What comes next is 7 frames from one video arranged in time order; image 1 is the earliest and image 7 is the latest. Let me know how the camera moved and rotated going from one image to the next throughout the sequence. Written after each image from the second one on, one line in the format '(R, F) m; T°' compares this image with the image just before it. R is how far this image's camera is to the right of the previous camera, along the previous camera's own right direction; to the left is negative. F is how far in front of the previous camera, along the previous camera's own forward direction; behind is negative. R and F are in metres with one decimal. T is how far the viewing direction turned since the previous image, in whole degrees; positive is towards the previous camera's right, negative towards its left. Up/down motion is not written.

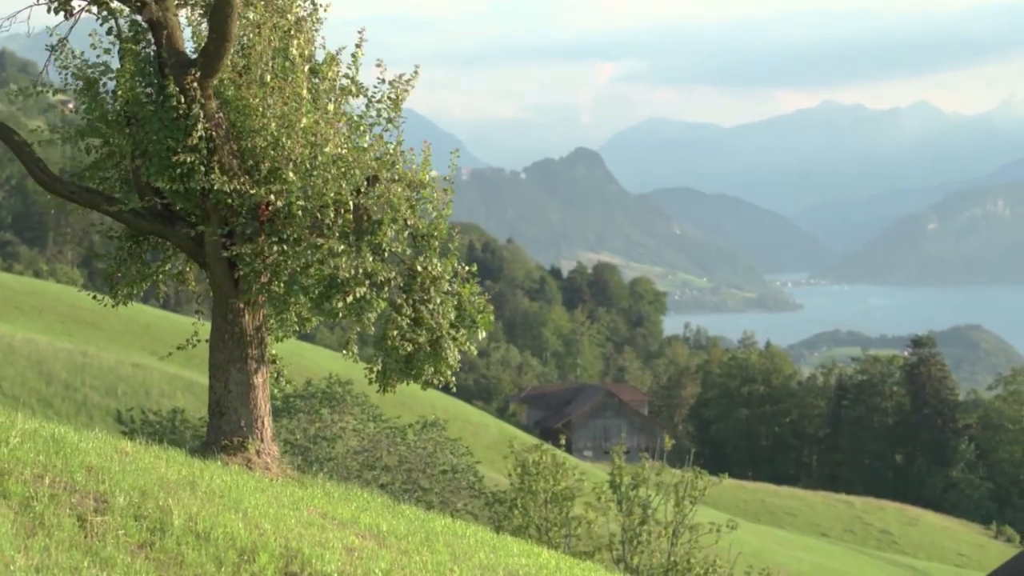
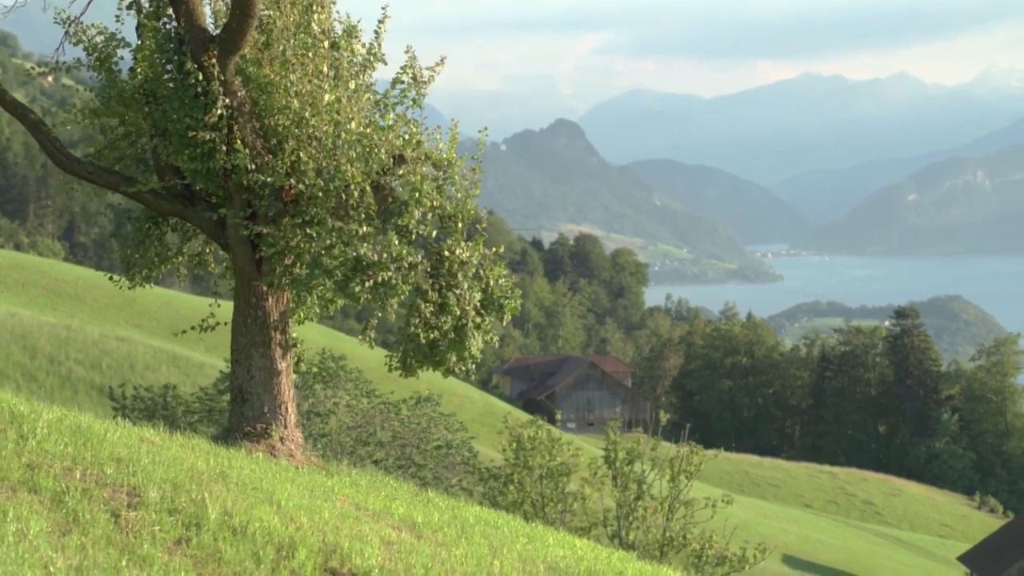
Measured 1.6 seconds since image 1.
(-0.4, +0.4) m; 0°
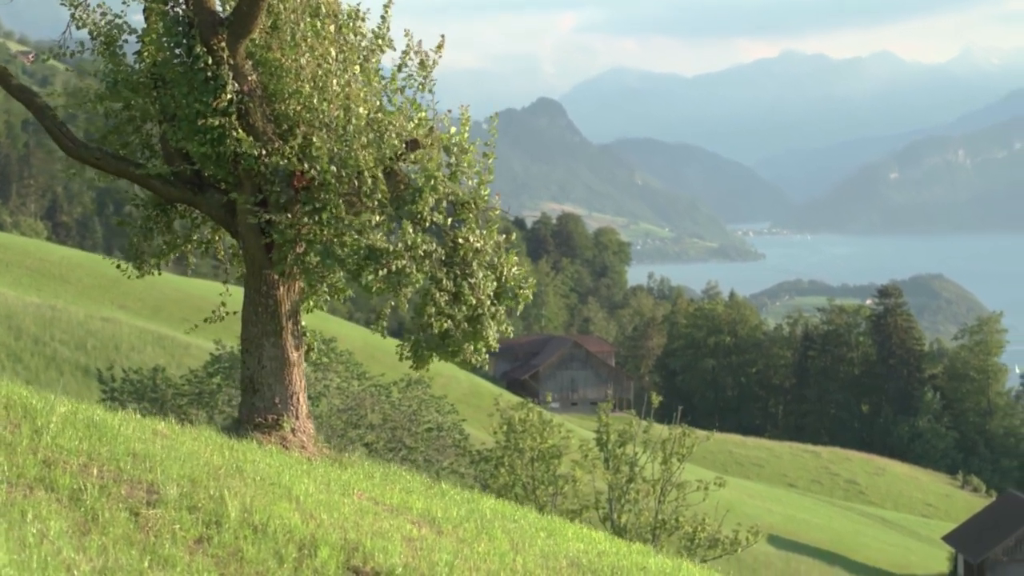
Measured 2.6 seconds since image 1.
(-0.3, +0.2) m; 0°
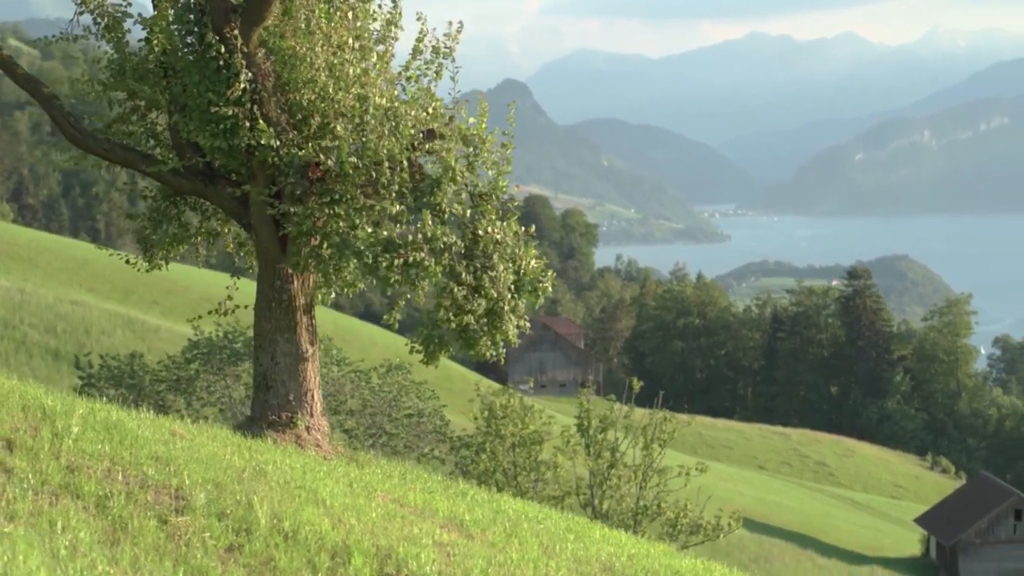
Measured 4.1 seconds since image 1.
(-0.5, +0.3) m; +1°
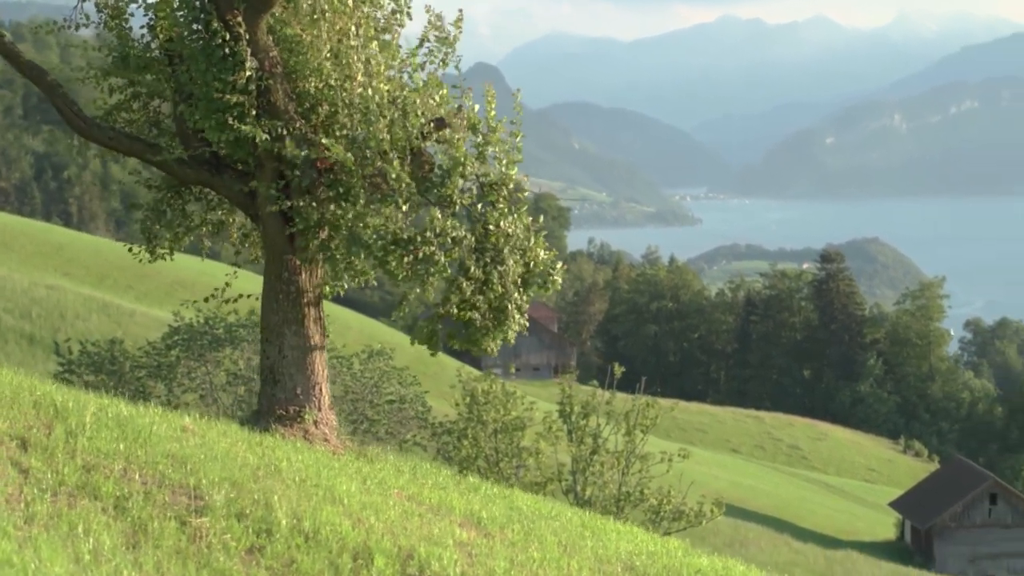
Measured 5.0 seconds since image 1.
(-0.3, +0.2) m; +1°
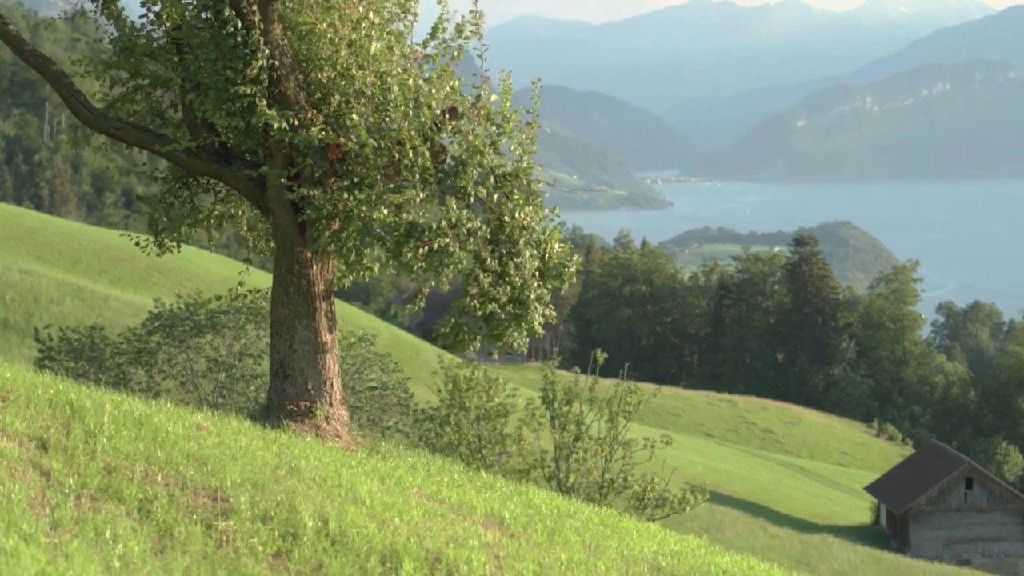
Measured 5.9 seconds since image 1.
(-0.4, +0.2) m; +1°
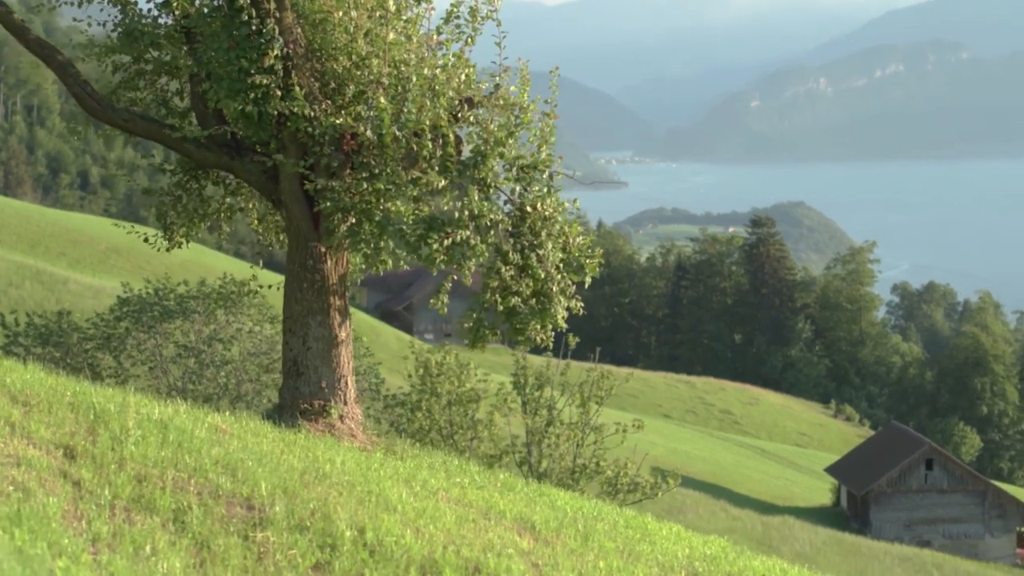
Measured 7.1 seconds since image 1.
(-0.5, +0.3) m; +1°
